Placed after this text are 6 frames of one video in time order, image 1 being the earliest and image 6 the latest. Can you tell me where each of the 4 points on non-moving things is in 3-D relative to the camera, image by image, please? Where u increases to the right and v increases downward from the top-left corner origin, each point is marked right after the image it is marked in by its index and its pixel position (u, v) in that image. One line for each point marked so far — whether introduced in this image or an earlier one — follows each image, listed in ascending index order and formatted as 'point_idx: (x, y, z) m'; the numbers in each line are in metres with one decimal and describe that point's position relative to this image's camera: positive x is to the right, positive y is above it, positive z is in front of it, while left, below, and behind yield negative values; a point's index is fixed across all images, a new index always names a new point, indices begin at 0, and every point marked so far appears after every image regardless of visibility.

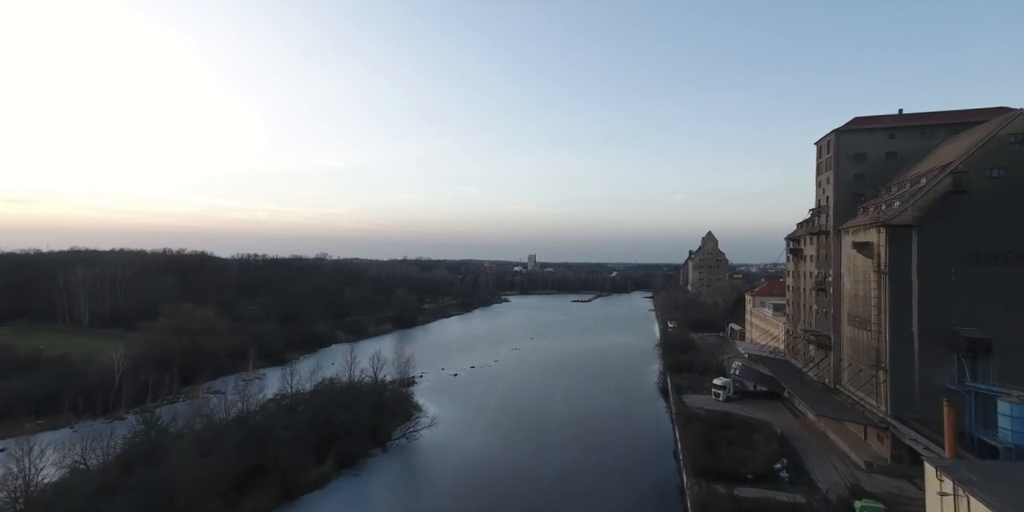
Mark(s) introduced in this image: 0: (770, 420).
0: (+8.9, -5.7, +19.1) m
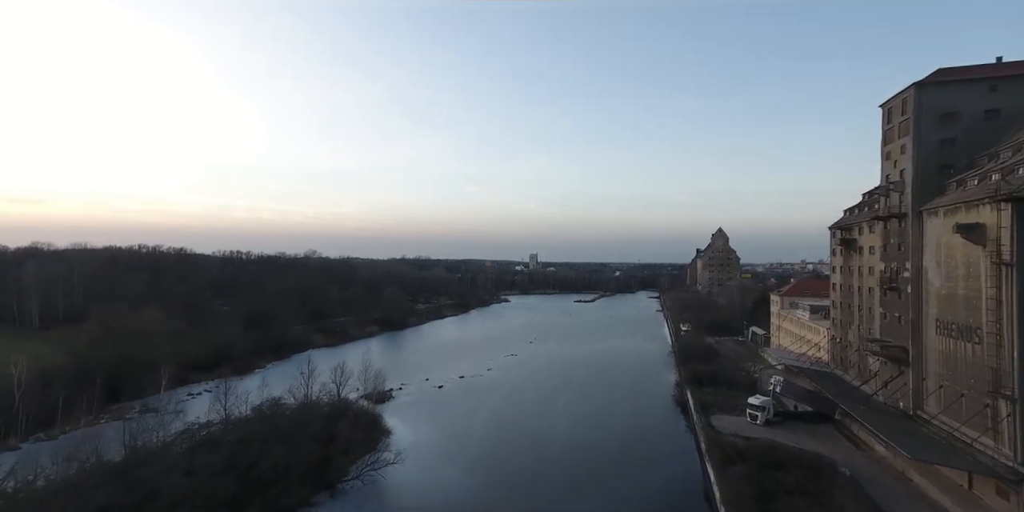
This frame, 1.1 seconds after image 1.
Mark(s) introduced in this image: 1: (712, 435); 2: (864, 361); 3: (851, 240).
0: (+8.6, -5.4, +15.1) m
1: (+6.1, -5.5, +17.1) m
2: (+11.3, -3.4, +17.7) m
3: (+11.5, +0.5, +18.8) m
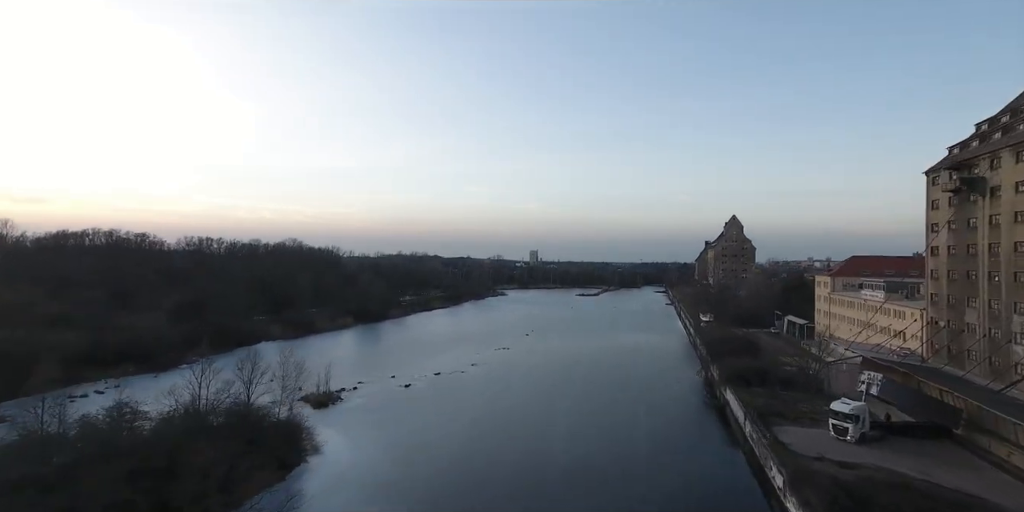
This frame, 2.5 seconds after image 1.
0: (+8.2, -4.1, +9.6) m
1: (+5.7, -4.2, +11.6) m
2: (+10.8, -2.1, +12.1) m
3: (+11.1, +1.8, +13.2) m
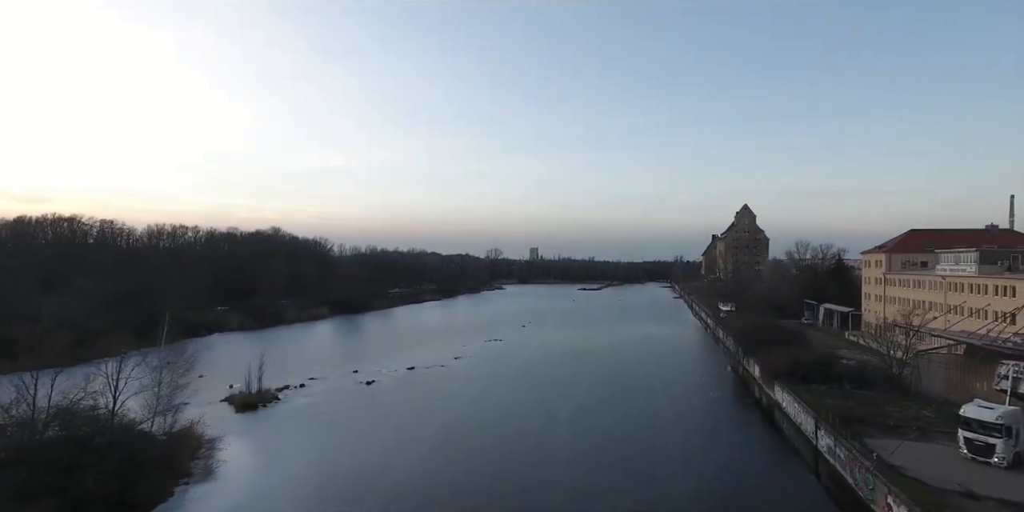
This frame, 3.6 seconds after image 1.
0: (+7.9, -3.1, +5.5) m
1: (+5.4, -3.2, +7.5) m
2: (+10.5, -1.0, +8.0) m
3: (+10.8, +2.9, +9.1) m
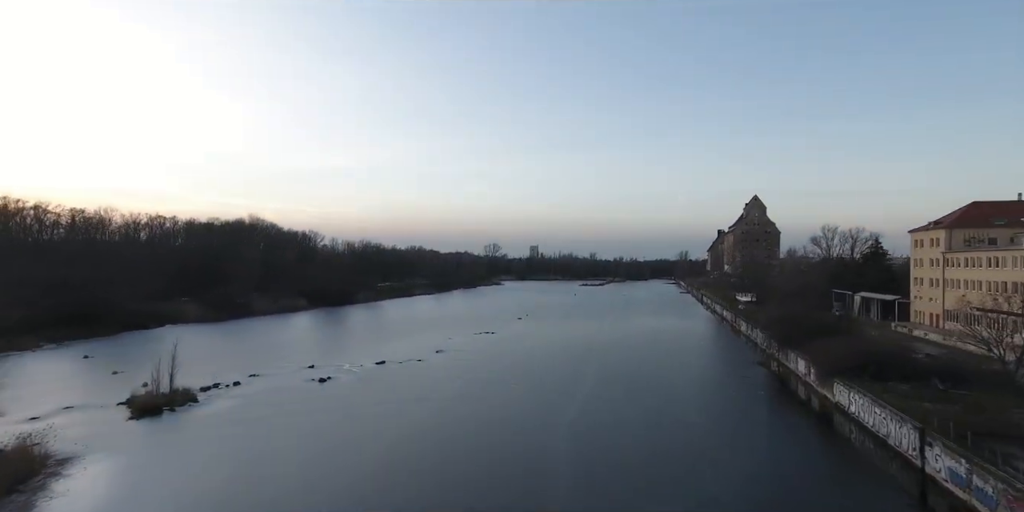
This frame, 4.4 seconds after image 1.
0: (+7.6, -2.3, +2.3) m
1: (+5.1, -2.4, +4.3) m
2: (+10.3, -0.3, +4.9) m
3: (+10.5, +3.6, +6.0) m
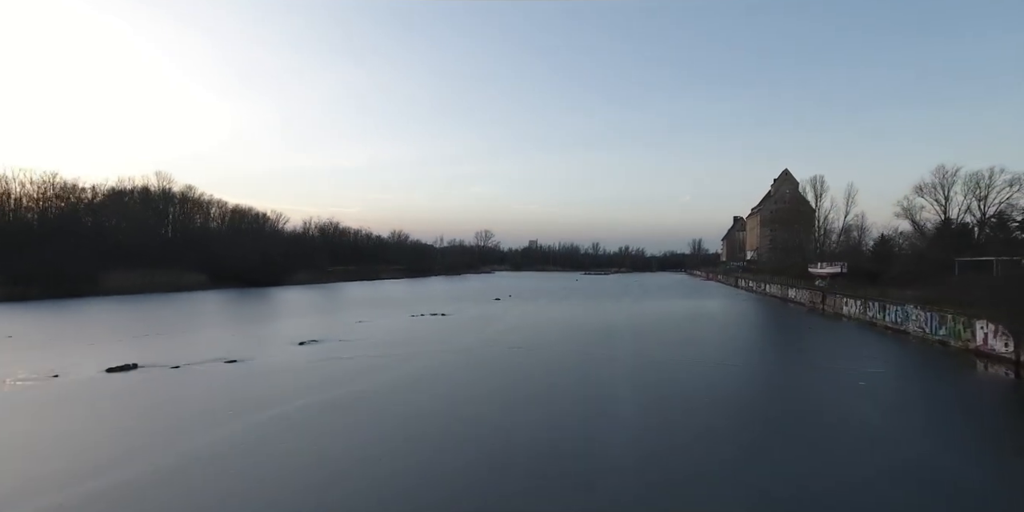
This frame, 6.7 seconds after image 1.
0: (+6.8, -0.7, -6.5) m
1: (+4.3, -0.7, -4.6) m
2: (+9.4, +1.4, -4.0) m
3: (+9.7, +5.3, -2.9) m
